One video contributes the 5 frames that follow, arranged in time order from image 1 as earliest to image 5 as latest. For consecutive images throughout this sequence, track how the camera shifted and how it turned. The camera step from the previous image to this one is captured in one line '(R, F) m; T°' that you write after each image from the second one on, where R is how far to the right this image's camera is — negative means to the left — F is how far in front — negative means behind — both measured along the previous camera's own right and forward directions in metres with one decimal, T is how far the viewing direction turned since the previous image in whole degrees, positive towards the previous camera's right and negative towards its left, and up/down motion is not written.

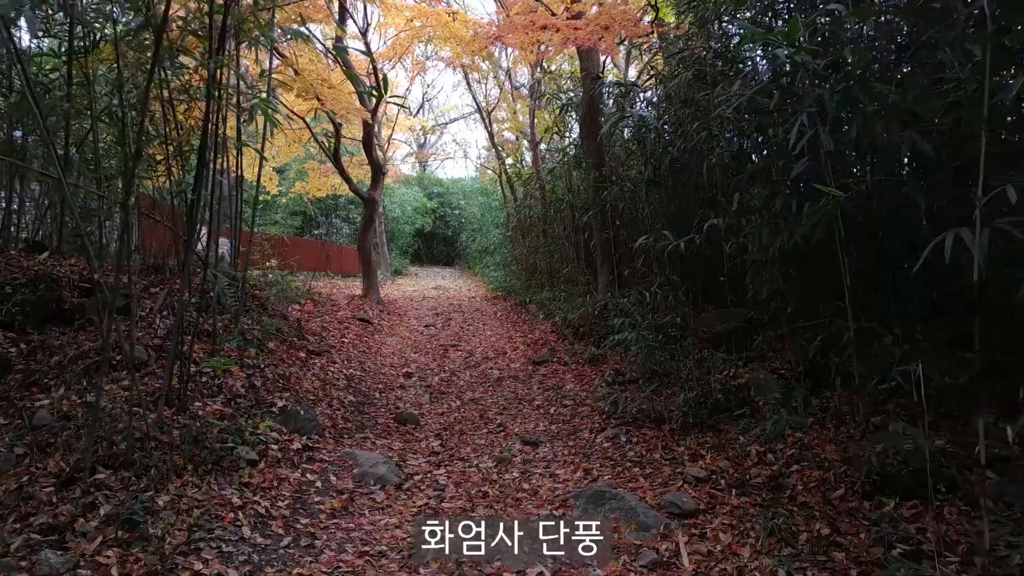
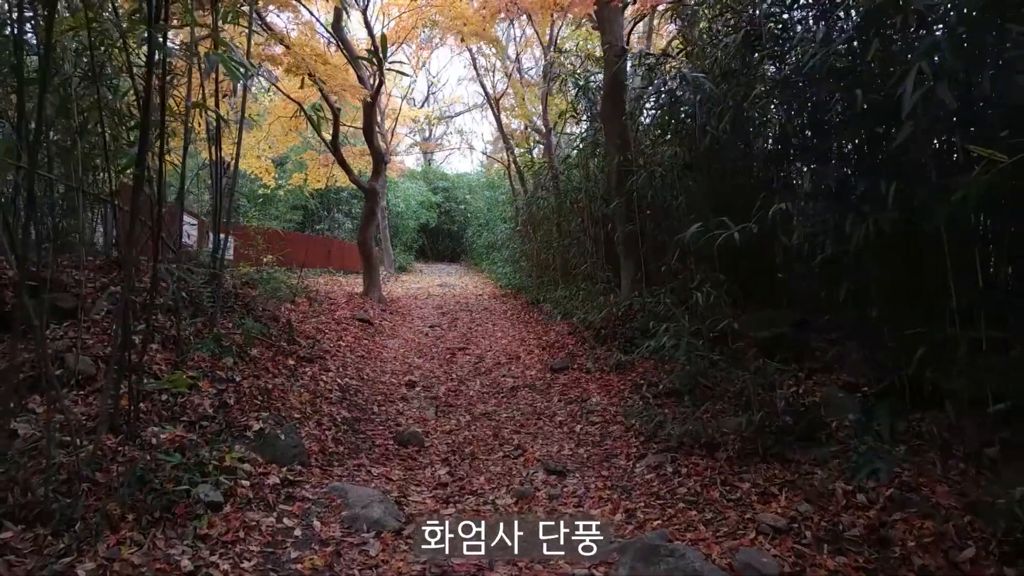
(-0.1, +0.6) m; 0°
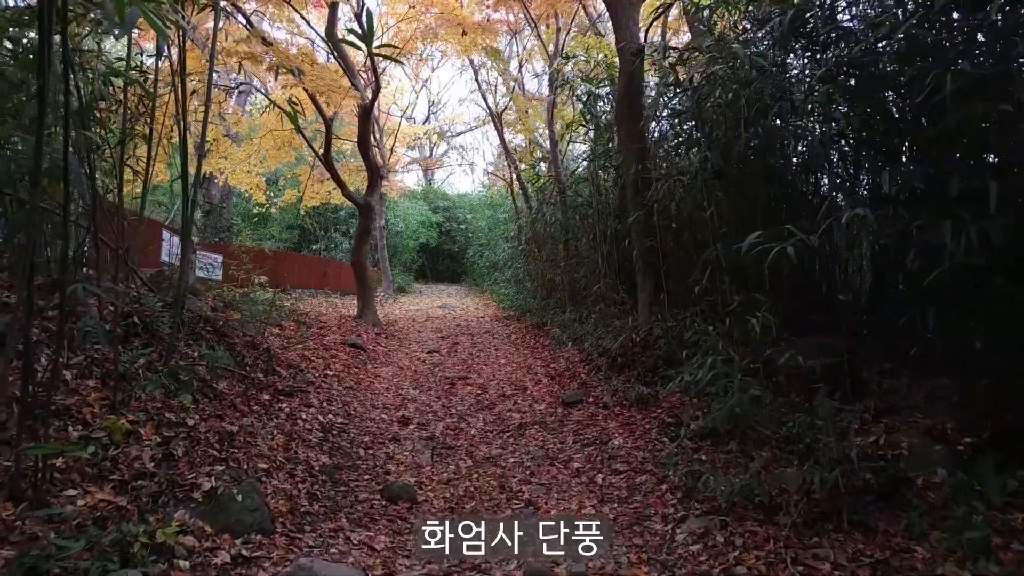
(0.0, +0.5) m; 0°
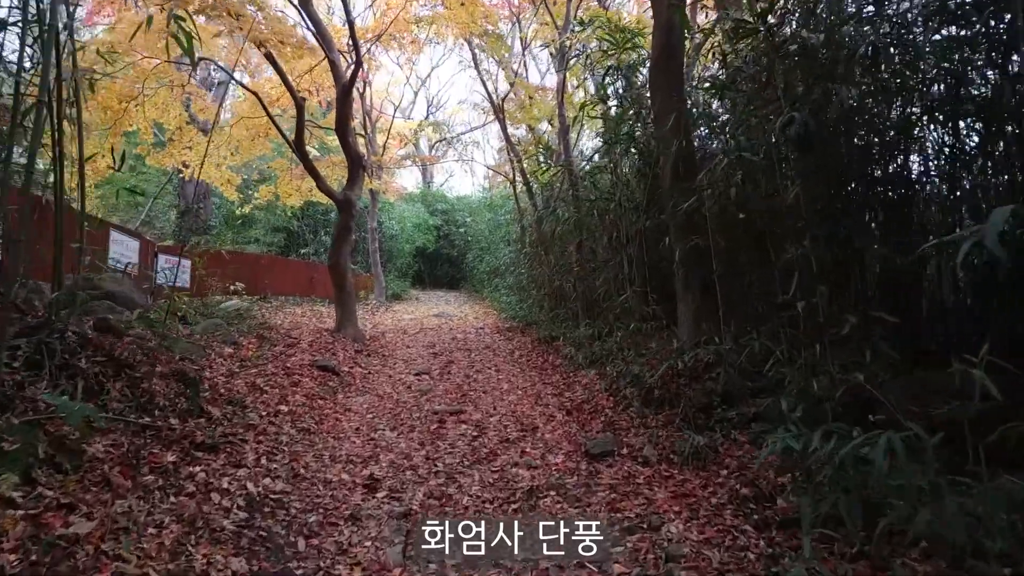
(0.0, +1.1) m; 0°
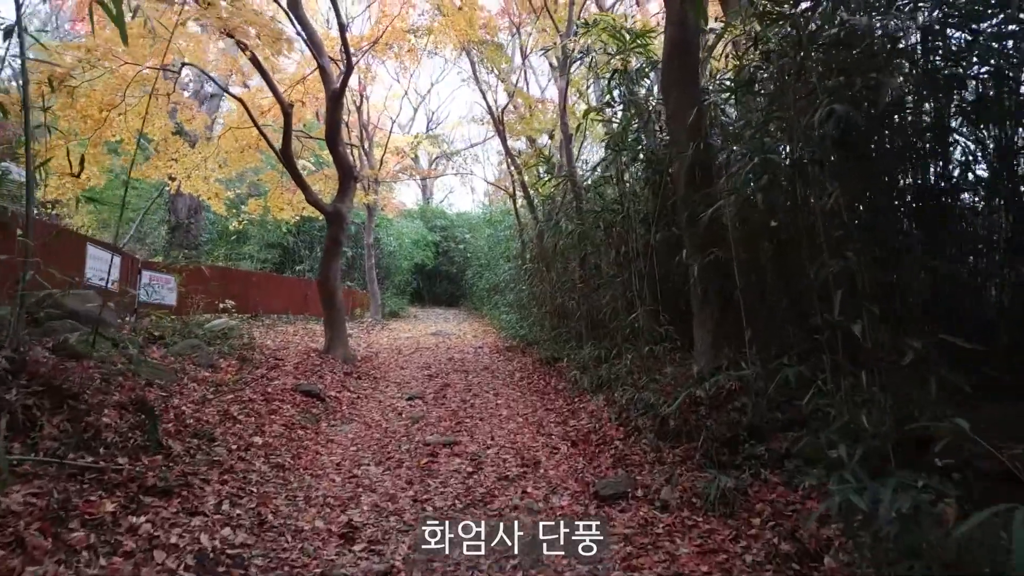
(0.0, +0.4) m; 0°
